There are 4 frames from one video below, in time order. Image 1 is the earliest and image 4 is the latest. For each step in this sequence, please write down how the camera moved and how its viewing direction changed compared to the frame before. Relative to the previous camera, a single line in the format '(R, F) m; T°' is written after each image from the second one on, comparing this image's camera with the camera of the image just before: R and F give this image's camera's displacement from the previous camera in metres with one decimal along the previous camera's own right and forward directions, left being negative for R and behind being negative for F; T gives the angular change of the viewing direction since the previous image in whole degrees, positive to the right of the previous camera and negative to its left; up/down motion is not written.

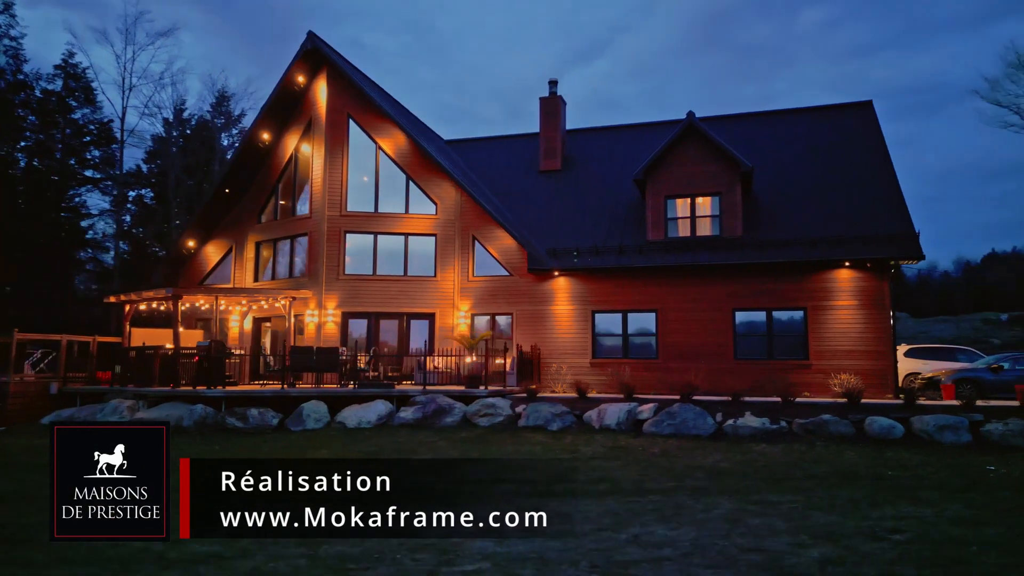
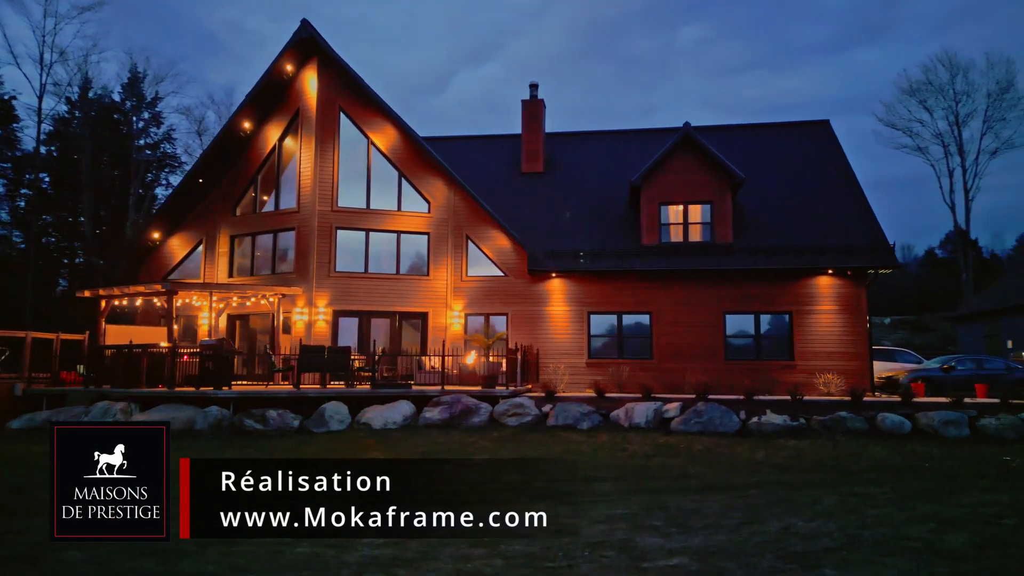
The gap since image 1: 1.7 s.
(-2.9, +0.1) m; +8°
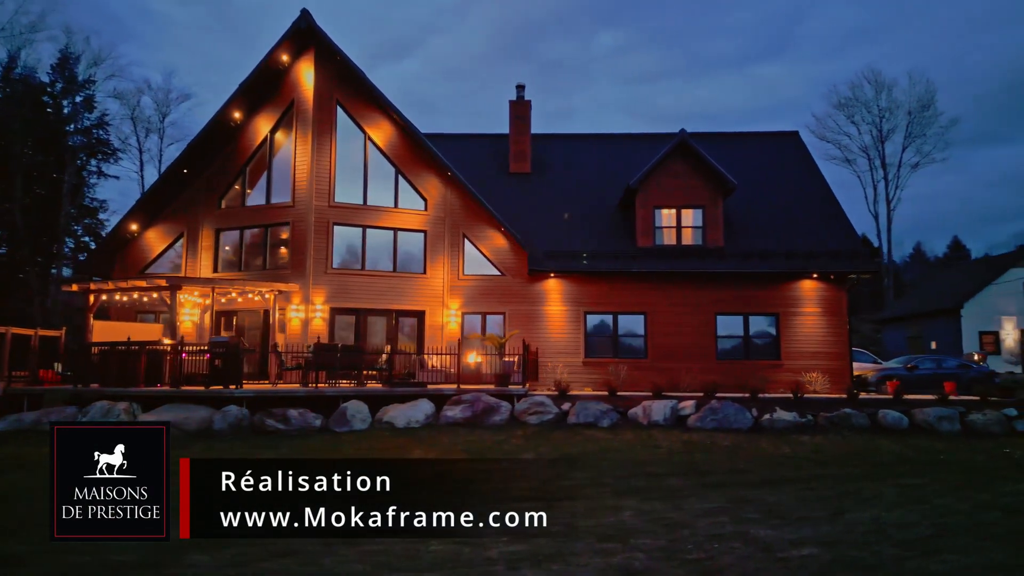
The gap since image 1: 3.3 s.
(-2.1, 0.0) m; +6°
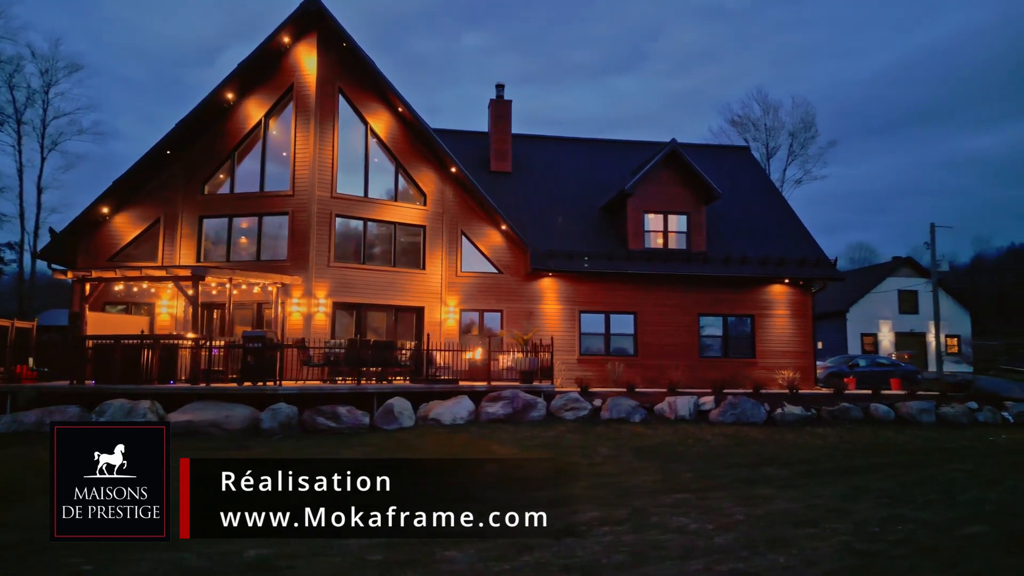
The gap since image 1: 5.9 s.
(-3.7, +0.1) m; +10°
